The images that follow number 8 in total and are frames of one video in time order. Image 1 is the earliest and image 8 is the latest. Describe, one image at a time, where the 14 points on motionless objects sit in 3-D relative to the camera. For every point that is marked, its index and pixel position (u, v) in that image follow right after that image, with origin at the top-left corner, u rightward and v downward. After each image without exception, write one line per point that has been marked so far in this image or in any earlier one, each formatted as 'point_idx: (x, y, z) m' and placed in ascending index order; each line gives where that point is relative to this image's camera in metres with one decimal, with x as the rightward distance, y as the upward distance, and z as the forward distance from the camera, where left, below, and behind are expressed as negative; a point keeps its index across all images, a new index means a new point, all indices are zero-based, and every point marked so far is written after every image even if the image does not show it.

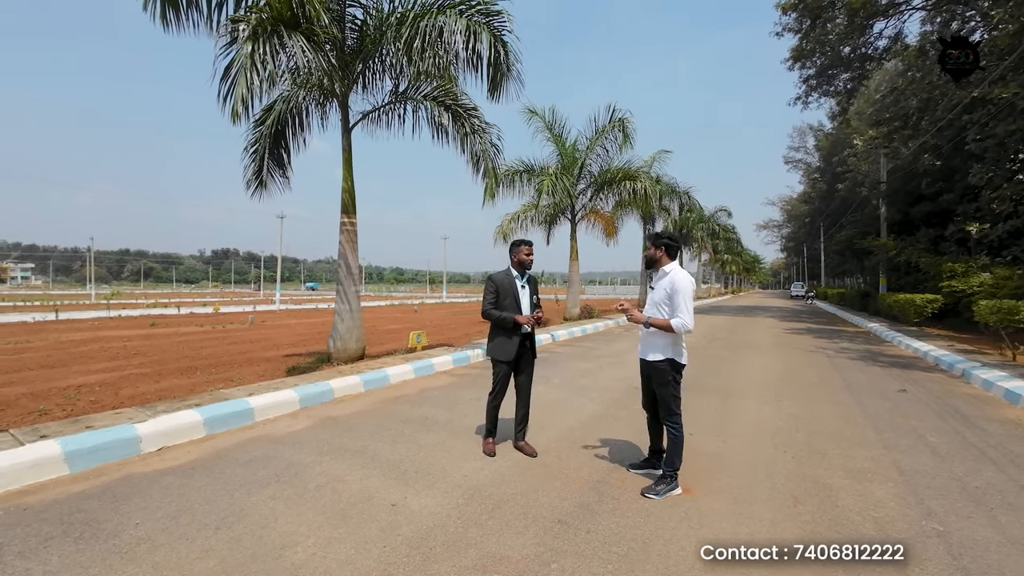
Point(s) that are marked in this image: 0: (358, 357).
0: (-3.4, -1.5, +9.4) m
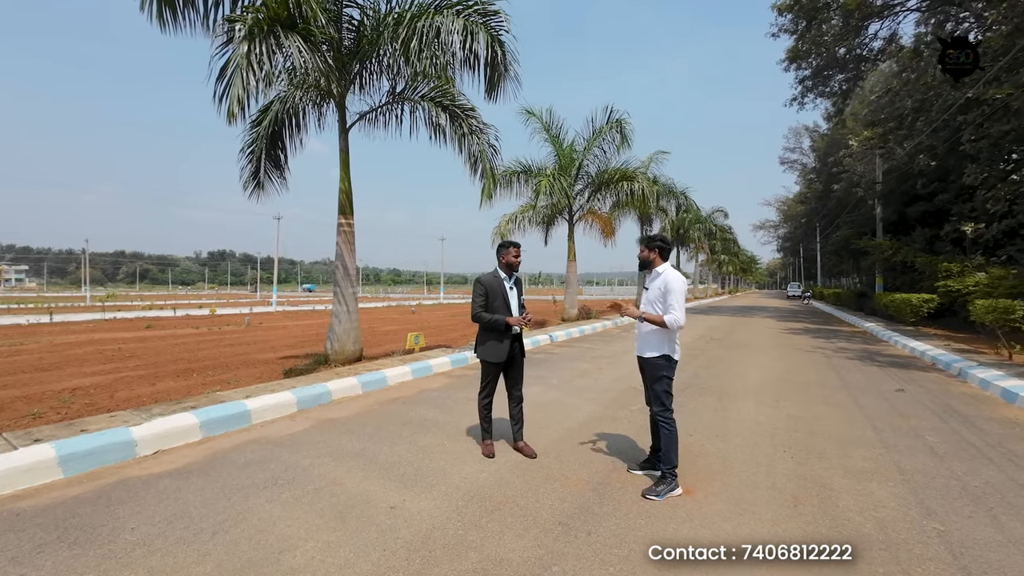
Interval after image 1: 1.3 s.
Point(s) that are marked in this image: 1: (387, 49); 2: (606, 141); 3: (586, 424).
0: (-3.4, -1.5, +9.3) m
1: (-2.5, +4.8, +8.7) m
2: (+3.9, +6.1, +17.9) m
3: (+1.0, -1.9, +6.0) m
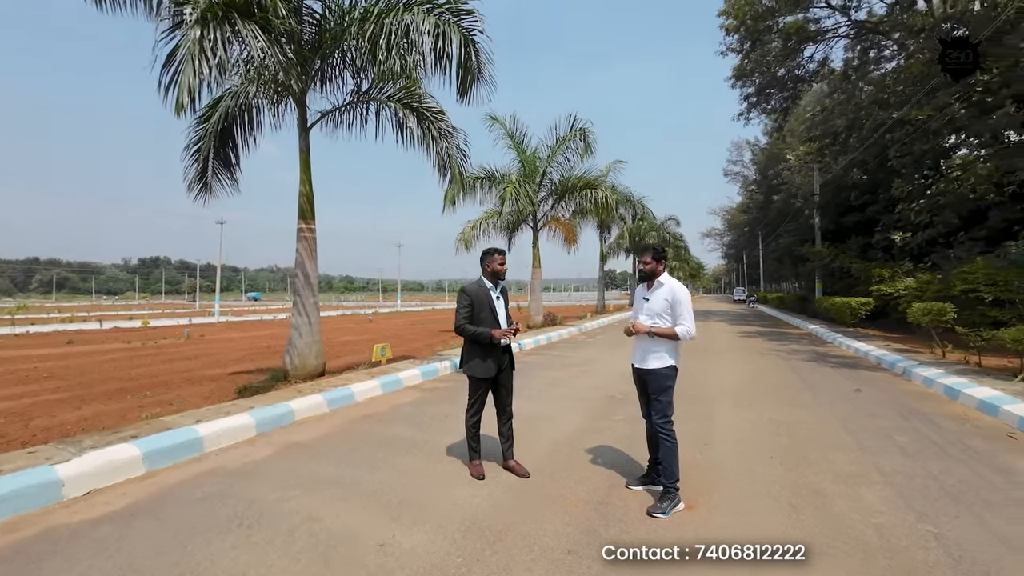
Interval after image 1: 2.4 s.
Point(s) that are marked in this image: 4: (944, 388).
0: (-3.9, -1.7, +8.7) m
1: (-3.1, +4.7, +8.3) m
2: (+2.4, +5.8, +18.0) m
3: (+0.8, -2.0, +5.8) m
4: (+8.5, -1.9, +8.4) m
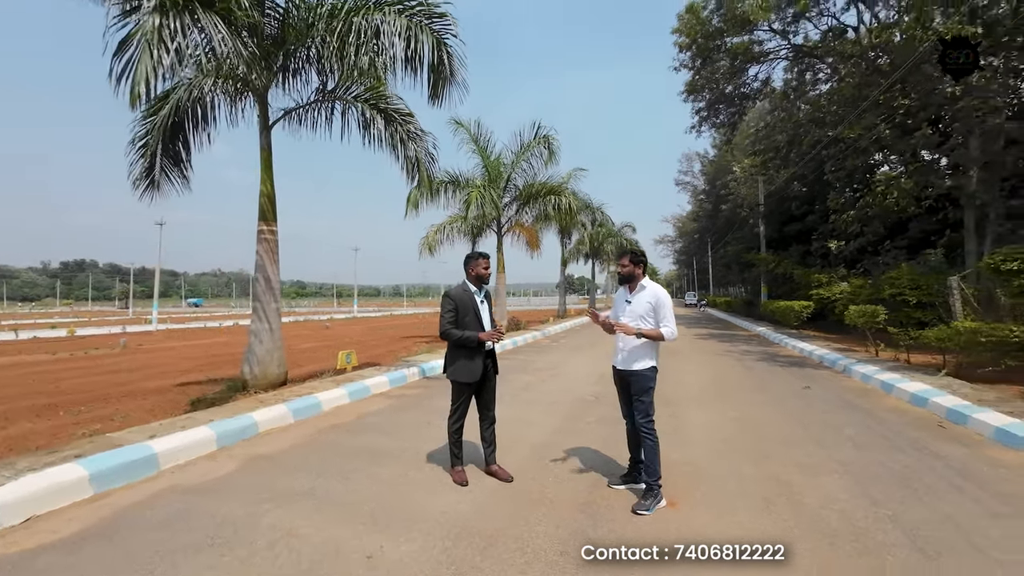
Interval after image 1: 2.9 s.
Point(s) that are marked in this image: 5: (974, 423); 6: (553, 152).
0: (-4.5, -1.8, +8.3) m
1: (-3.6, +4.6, +8.0) m
2: (+0.9, +5.6, +18.2) m
3: (+0.5, -2.1, +5.8) m
4: (+7.9, -2.0, +9.2) m
5: (+6.8, -2.0, +6.4) m
6: (+1.8, +5.8, +18.2) m
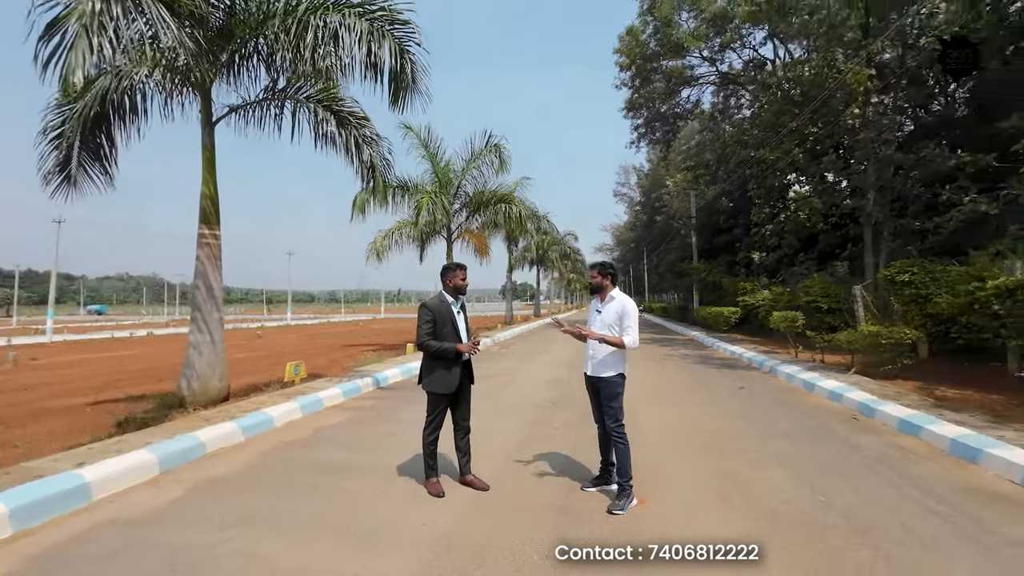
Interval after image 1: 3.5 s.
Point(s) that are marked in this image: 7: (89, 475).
0: (-5.2, -2.0, +7.7) m
1: (-4.3, +4.4, +7.6) m
2: (-1.2, +5.3, +18.4) m
3: (+0.1, -2.2, +5.9) m
4: (+6.9, -2.2, +10.3) m
5: (+6.3, -2.2, +7.3) m
6: (-0.3, +5.5, +18.5) m
7: (-4.4, -2.0, +4.5) m
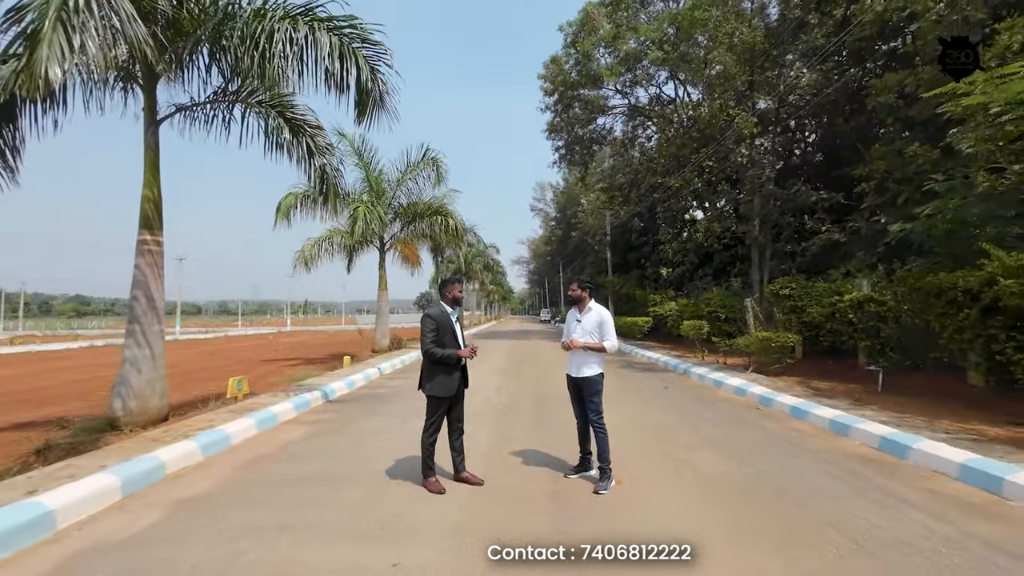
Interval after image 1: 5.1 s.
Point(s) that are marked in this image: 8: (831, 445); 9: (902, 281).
0: (-5.8, -2.1, +7.1) m
1: (-4.9, +4.3, +7.4) m
2: (-4.0, +4.9, +18.6) m
3: (-0.3, -2.4, +6.4) m
4: (+5.6, -2.6, +12.0) m
5: (+5.5, -2.4, +9.0) m
6: (-3.1, +5.0, +18.8) m
7: (-4.4, -2.1, +4.1) m
8: (+4.9, -2.4, +6.6) m
9: (+8.2, +0.2, +9.1) m
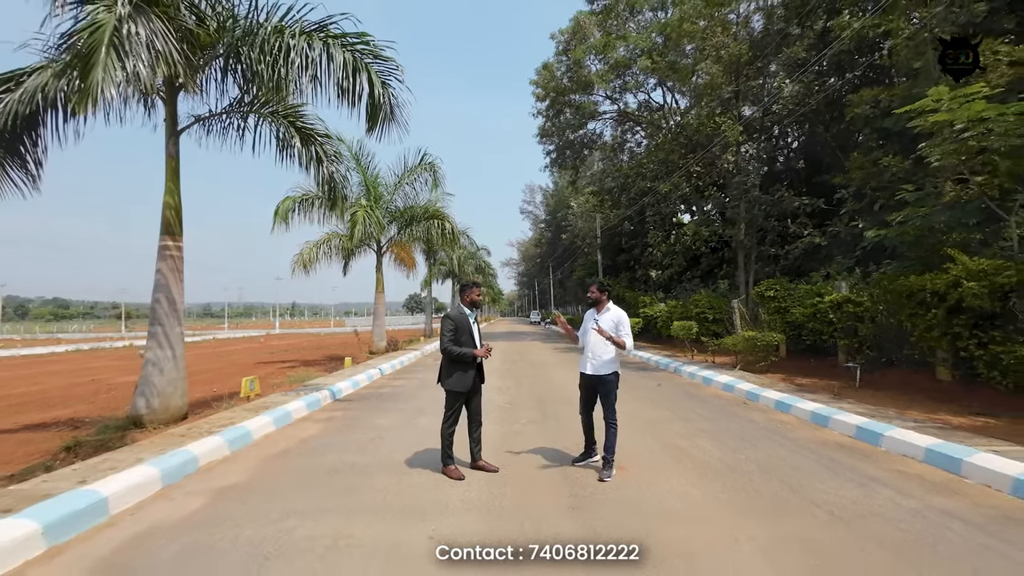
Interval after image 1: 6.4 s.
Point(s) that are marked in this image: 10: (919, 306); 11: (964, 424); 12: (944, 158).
0: (-5.7, -2.2, +7.4) m
1: (-4.8, +4.2, +7.7) m
2: (-4.2, +4.8, +18.9) m
3: (-0.1, -2.4, +6.8) m
4: (+5.6, -2.6, +12.6) m
5: (+5.6, -2.5, +9.6) m
6: (-3.4, +4.9, +19.2) m
7: (-4.2, -2.1, +4.5) m
8: (+5.0, -2.4, +7.2) m
9: (+8.2, +0.1, +9.7) m
10: (+8.1, -0.4, +8.6) m
11: (+7.4, -2.2, +7.0) m
12: (+8.9, +2.7, +8.8) m
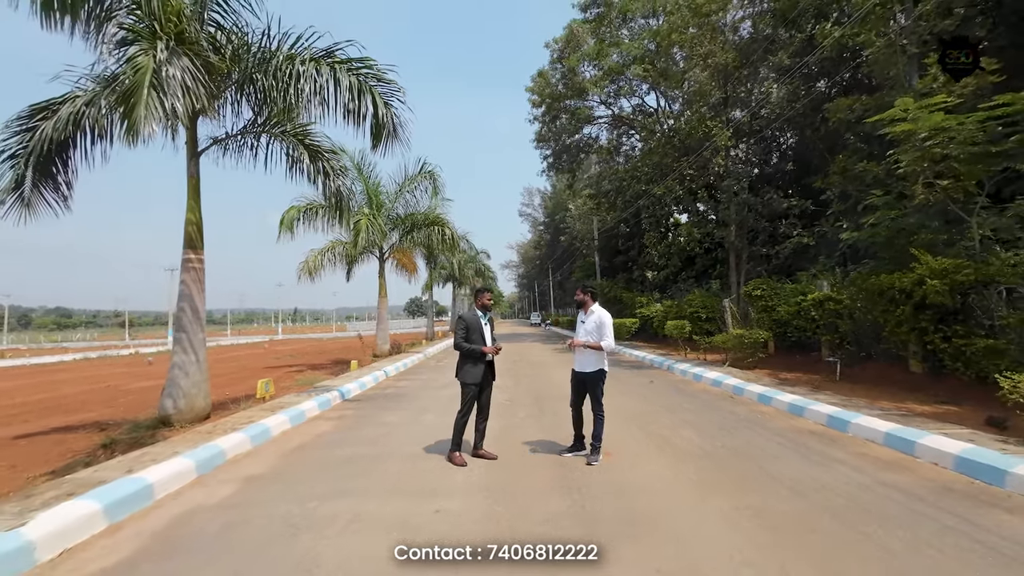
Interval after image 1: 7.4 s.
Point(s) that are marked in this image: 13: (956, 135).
0: (-5.7, -2.4, +8.0) m
1: (-4.9, +4.0, +8.4) m
2: (-4.3, +4.5, +19.6) m
3: (-0.2, -2.5, +7.4) m
4: (+5.5, -2.6, +13.2) m
5: (+5.5, -2.5, +10.1) m
6: (-3.5, +4.7, +19.9) m
7: (-4.3, -2.2, +5.1) m
8: (+5.0, -2.4, +7.8) m
9: (+8.2, +0.1, +10.3) m
10: (+8.1, -0.3, +9.2) m
11: (+7.3, -2.2, +7.6) m
12: (+8.8, +2.7, +9.5) m
13: (+9.0, +3.1, +8.7) m
